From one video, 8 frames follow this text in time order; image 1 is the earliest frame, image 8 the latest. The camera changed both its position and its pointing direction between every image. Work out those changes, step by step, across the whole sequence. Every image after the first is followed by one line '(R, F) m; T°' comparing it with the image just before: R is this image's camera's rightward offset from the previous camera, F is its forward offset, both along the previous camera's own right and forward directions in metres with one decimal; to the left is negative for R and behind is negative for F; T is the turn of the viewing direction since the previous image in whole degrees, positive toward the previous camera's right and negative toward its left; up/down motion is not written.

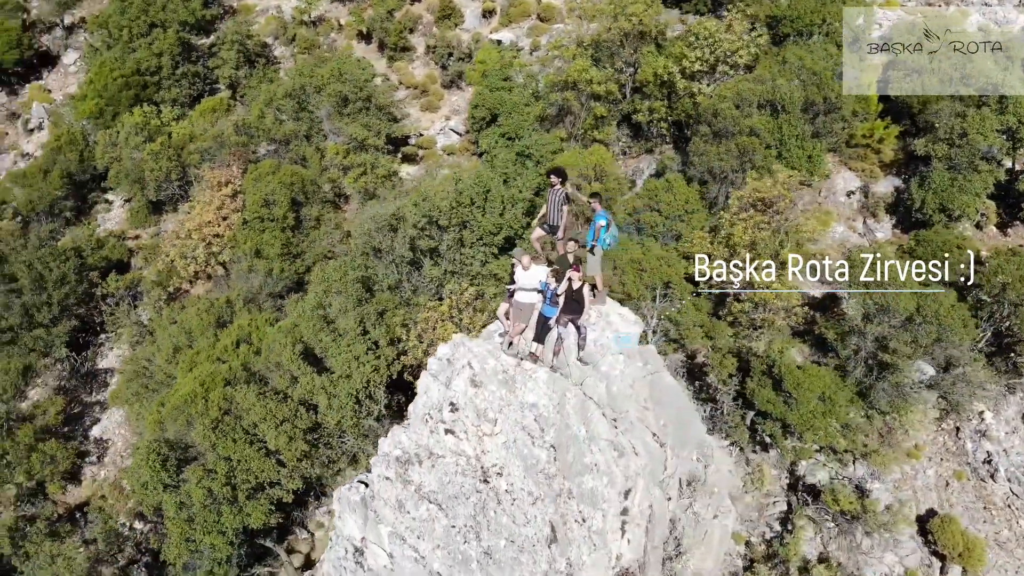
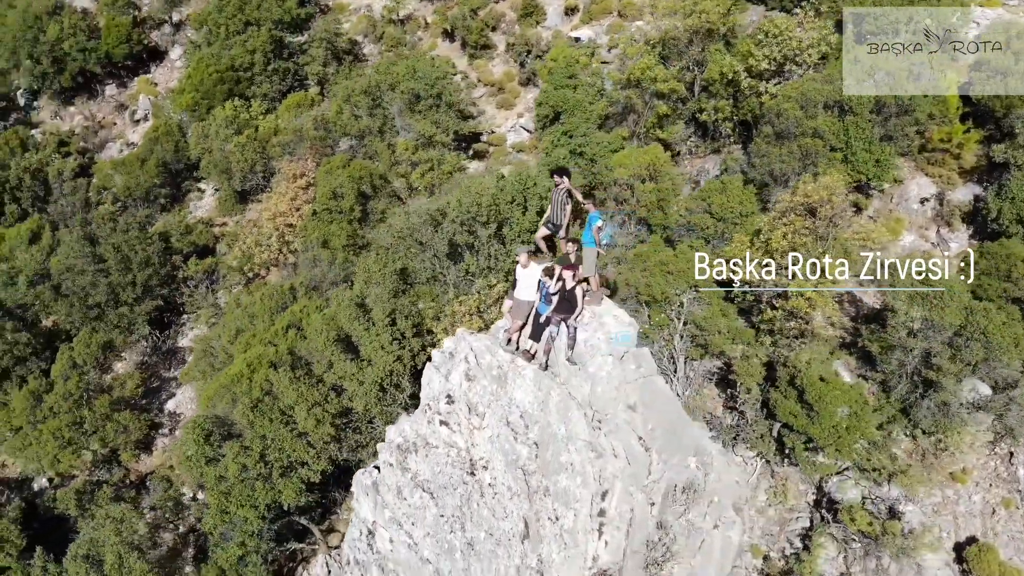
(+2.4, 0.0) m; -7°
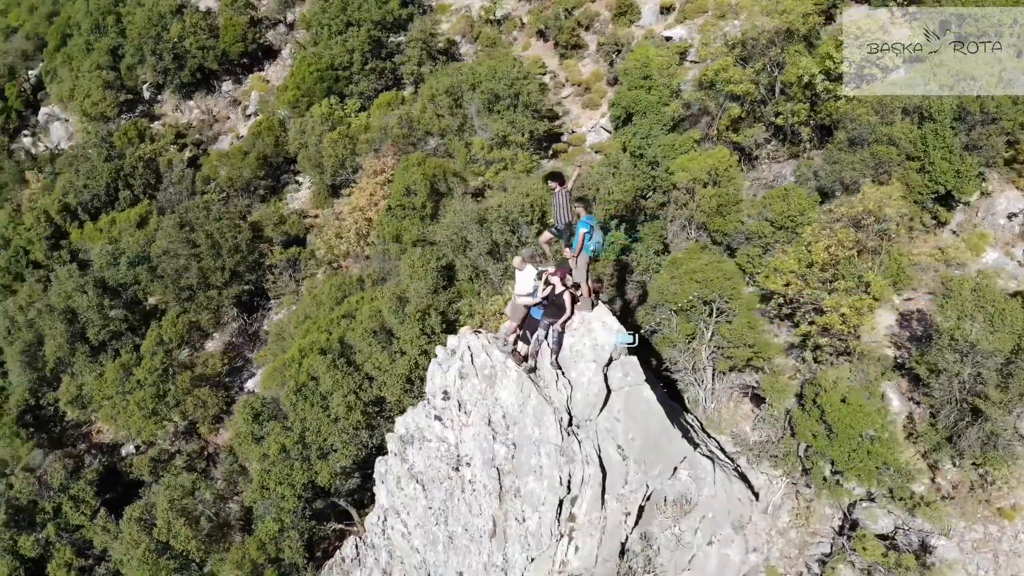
(+2.8, 0.0) m; -8°
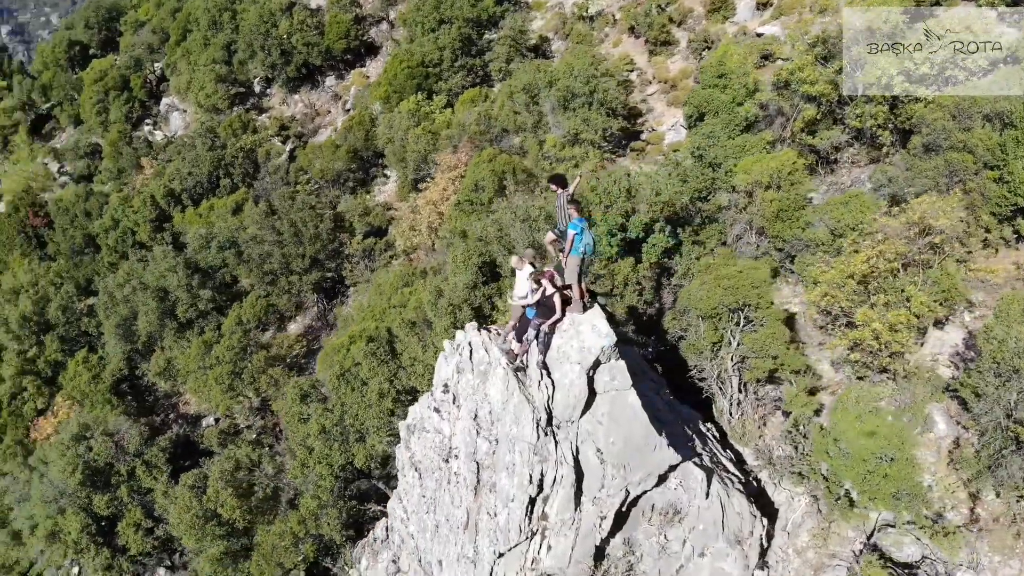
(+2.7, -0.1) m; -8°
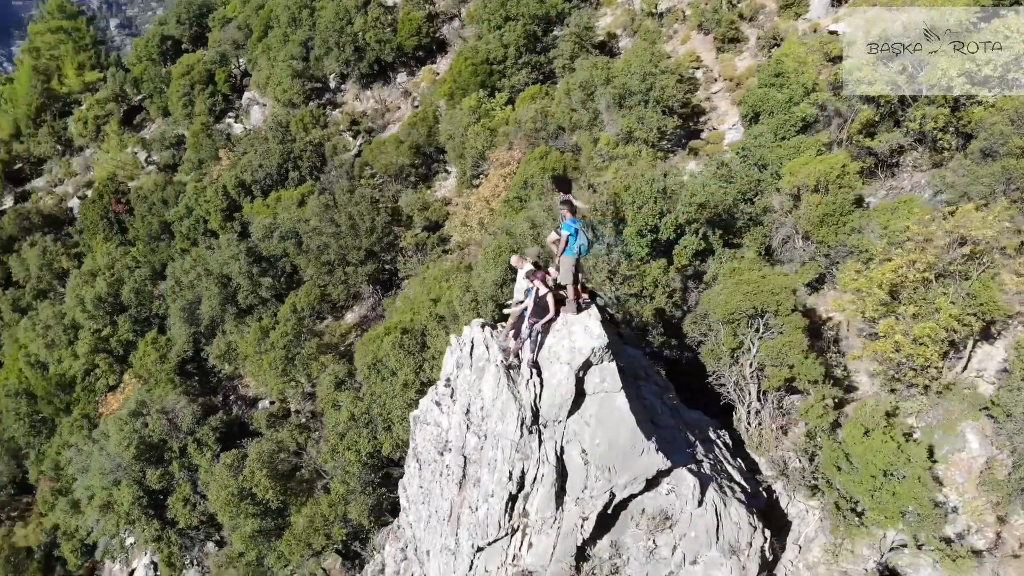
(+2.0, -0.1) m; -6°
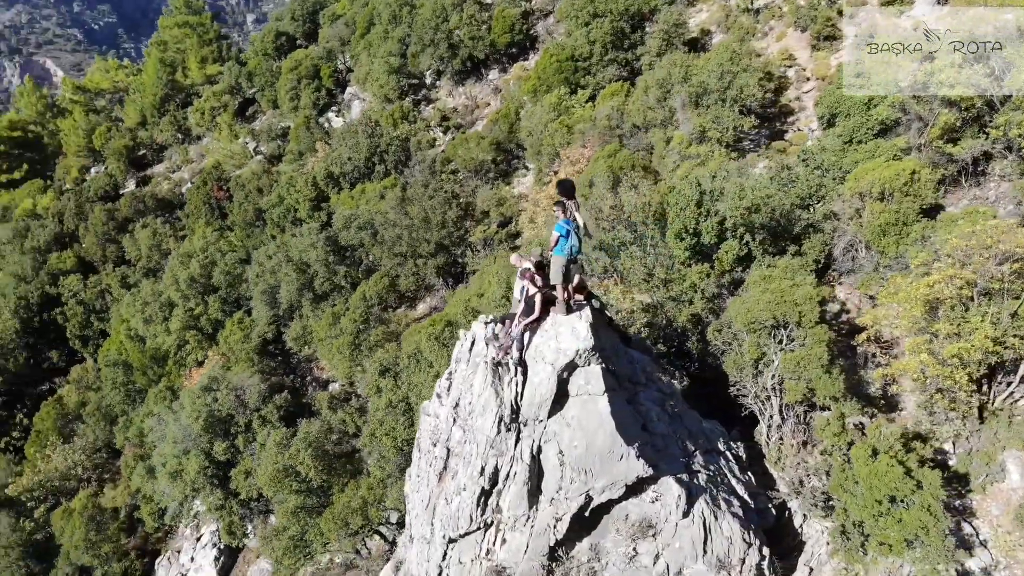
(+2.7, 0.0) m; -8°
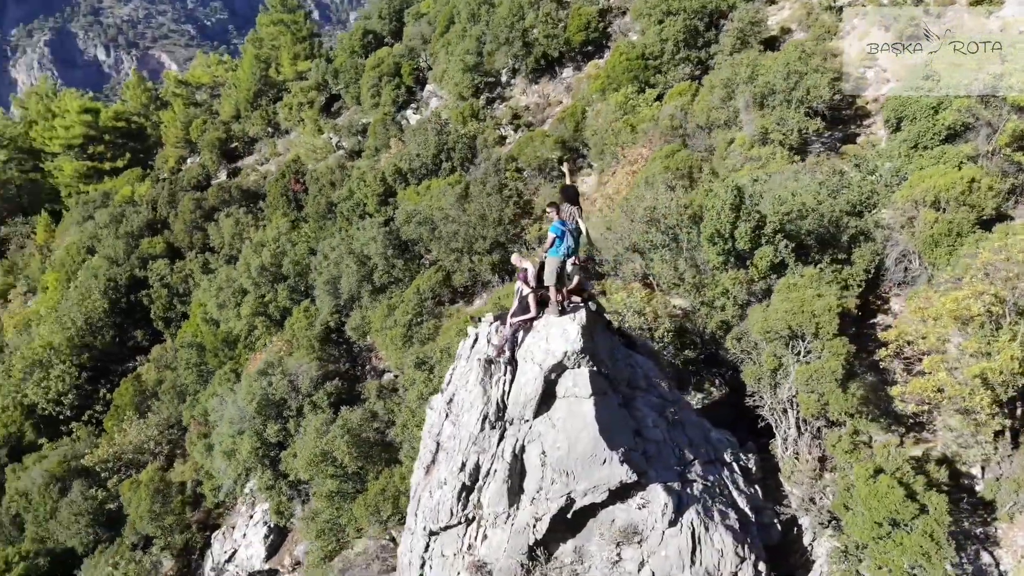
(+2.2, 0.0) m; -7°
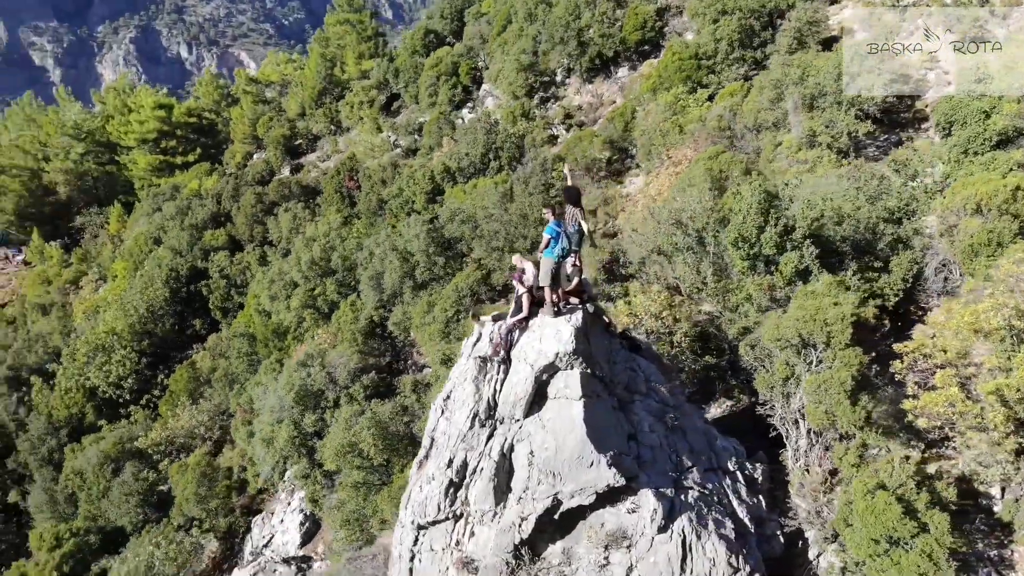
(+1.6, 0.0) m; -5°
